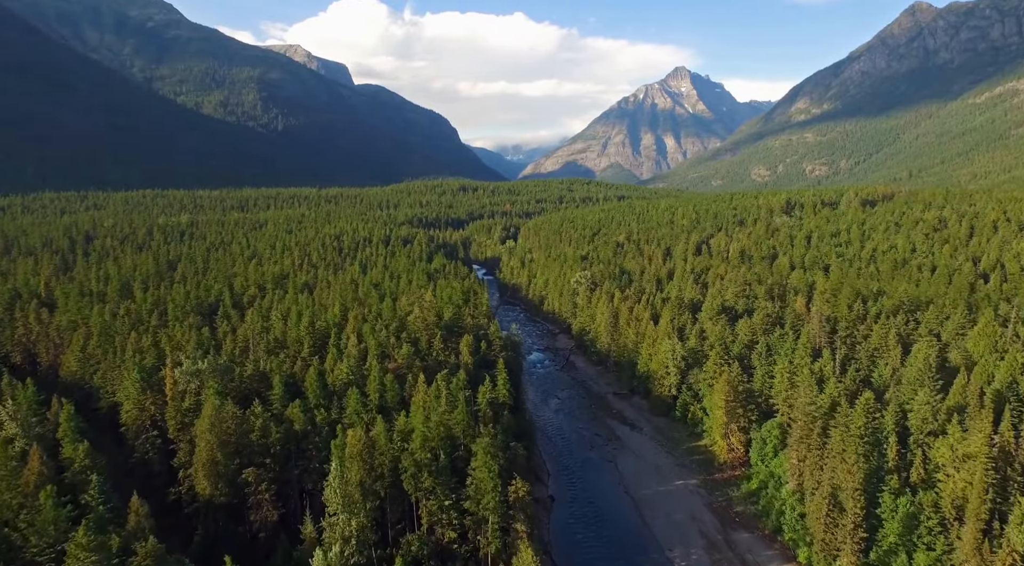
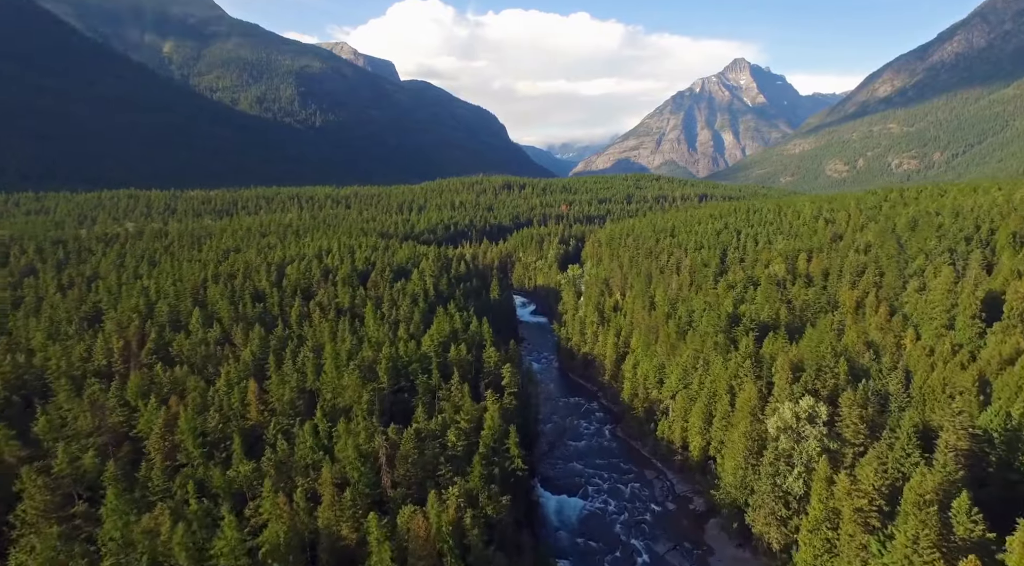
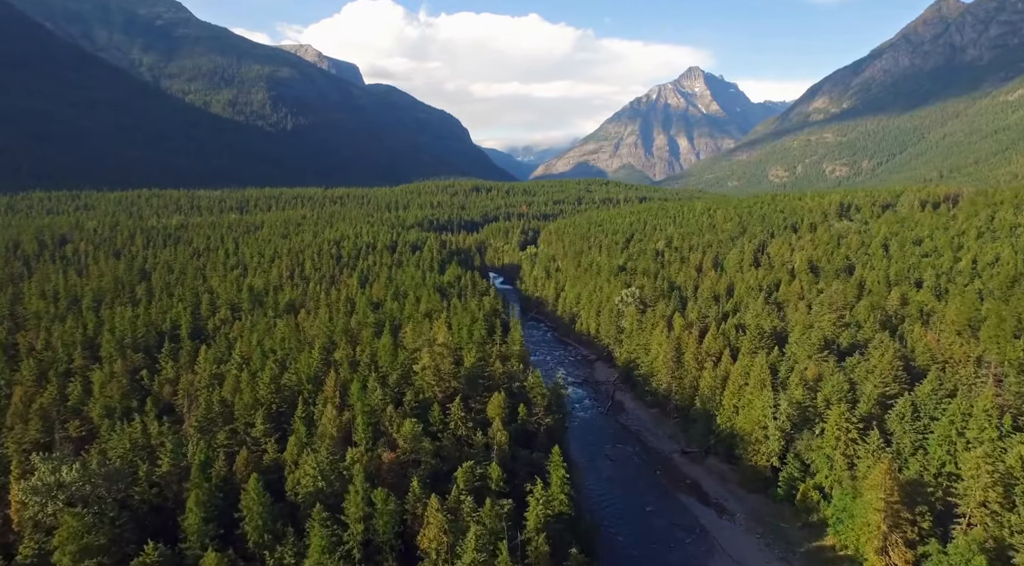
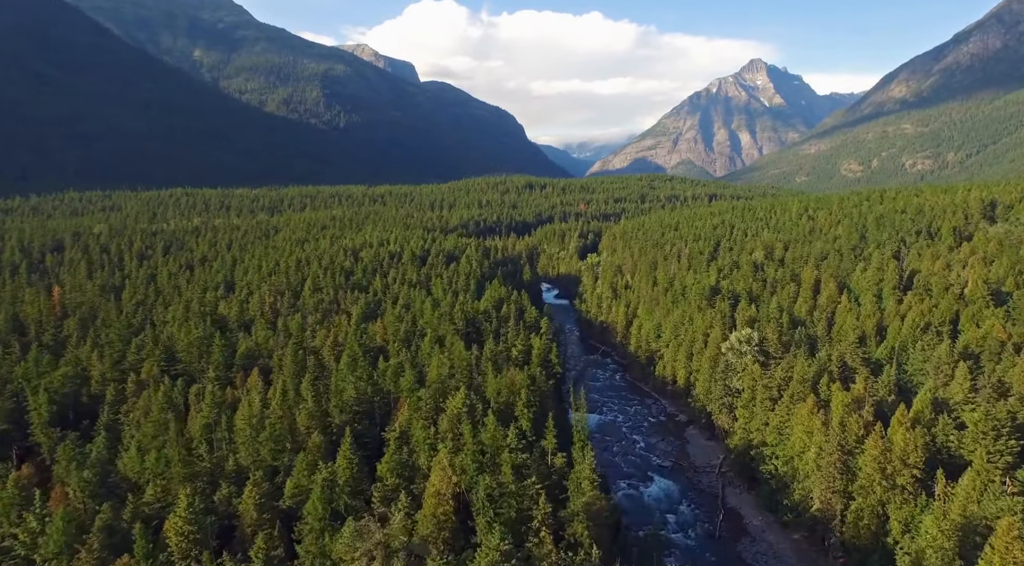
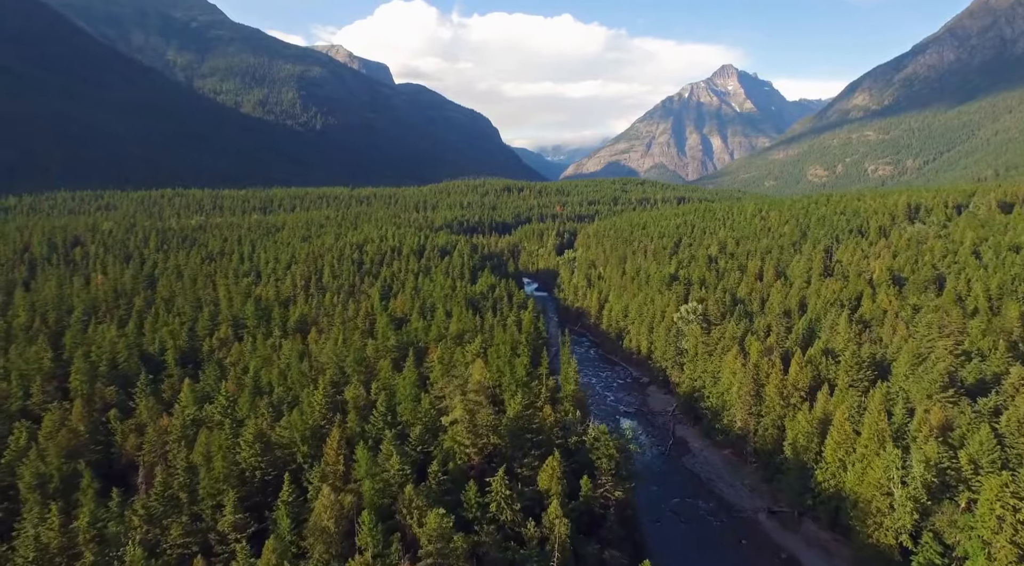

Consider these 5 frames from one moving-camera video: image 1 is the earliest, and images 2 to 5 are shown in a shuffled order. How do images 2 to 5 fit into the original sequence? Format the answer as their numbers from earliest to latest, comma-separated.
3, 5, 4, 2
